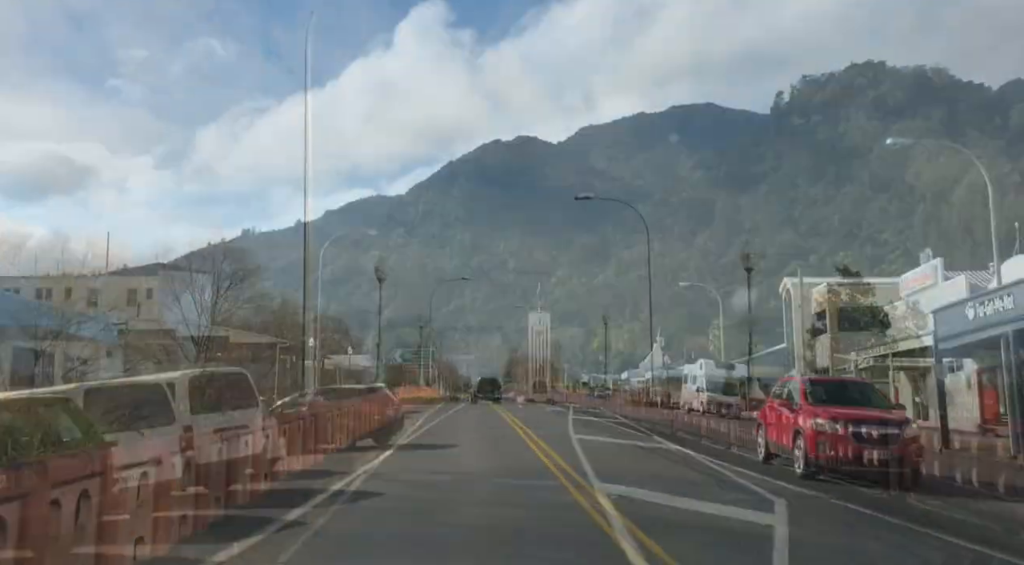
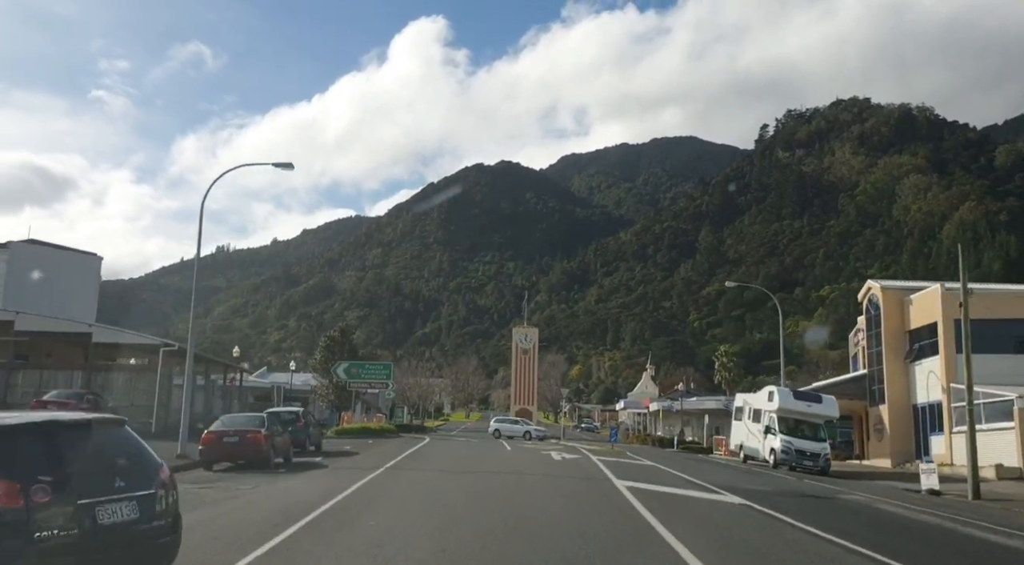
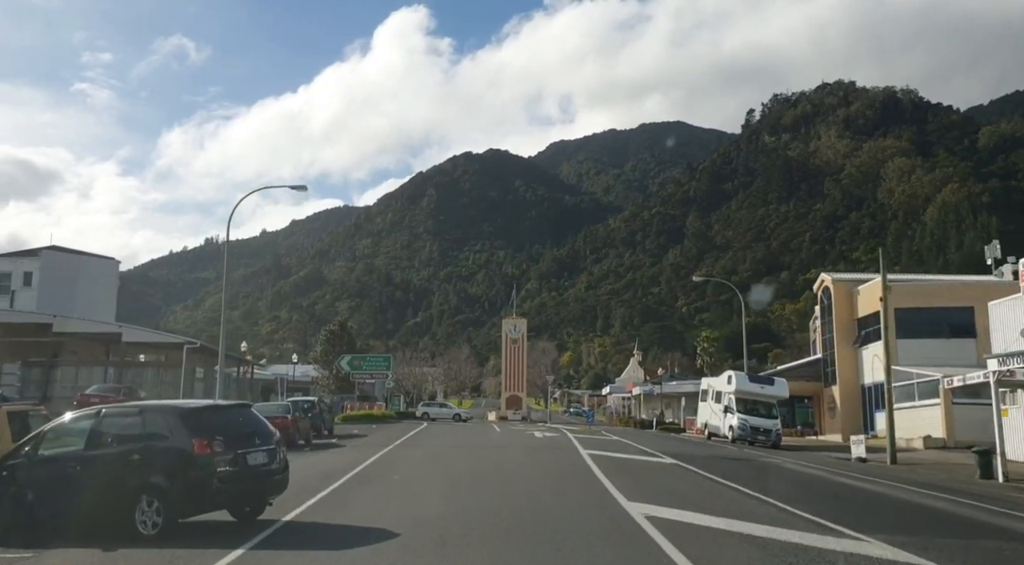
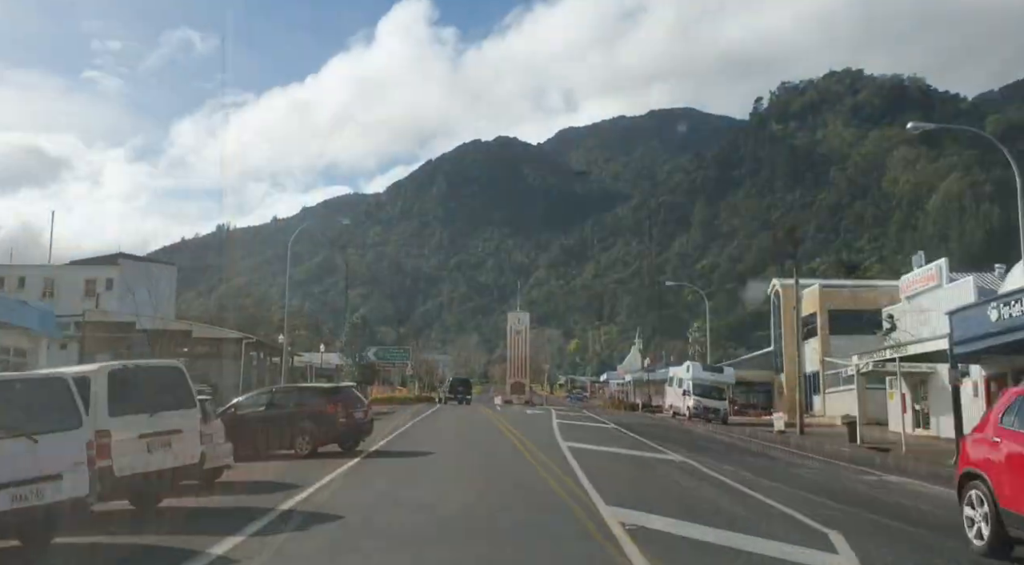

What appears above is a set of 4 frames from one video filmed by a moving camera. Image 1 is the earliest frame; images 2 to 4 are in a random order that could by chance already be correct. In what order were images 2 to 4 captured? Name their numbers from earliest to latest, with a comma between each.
4, 3, 2
